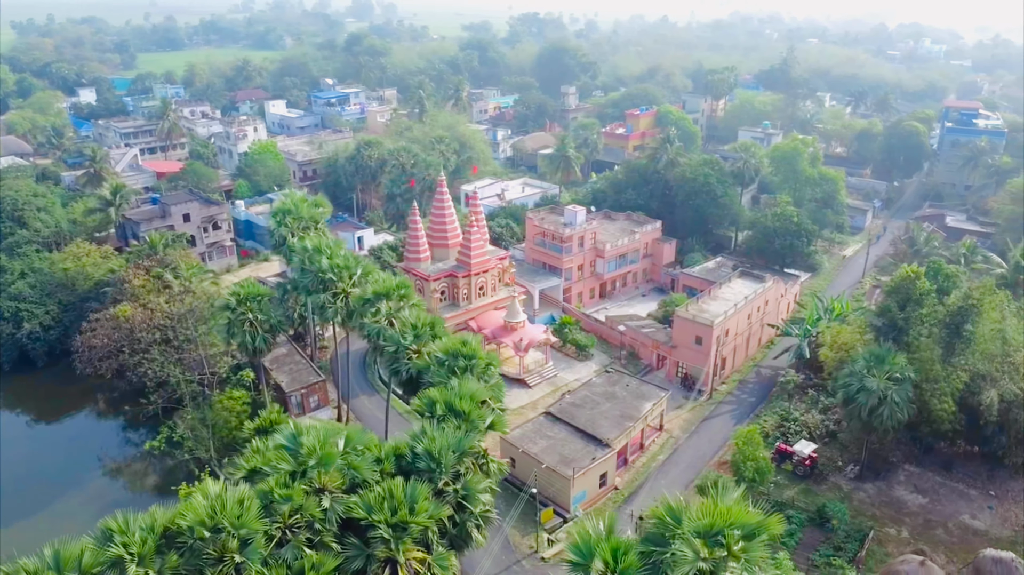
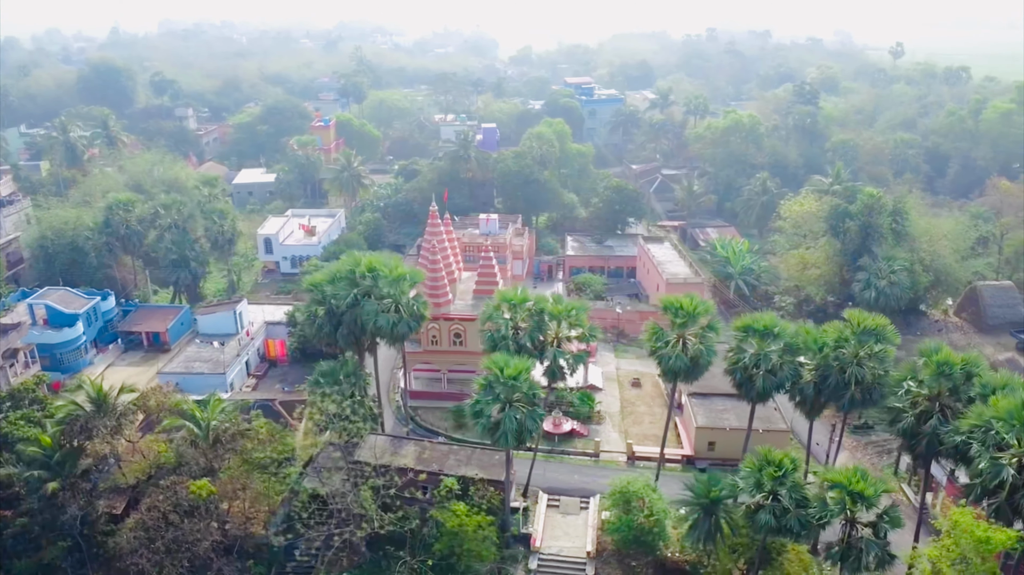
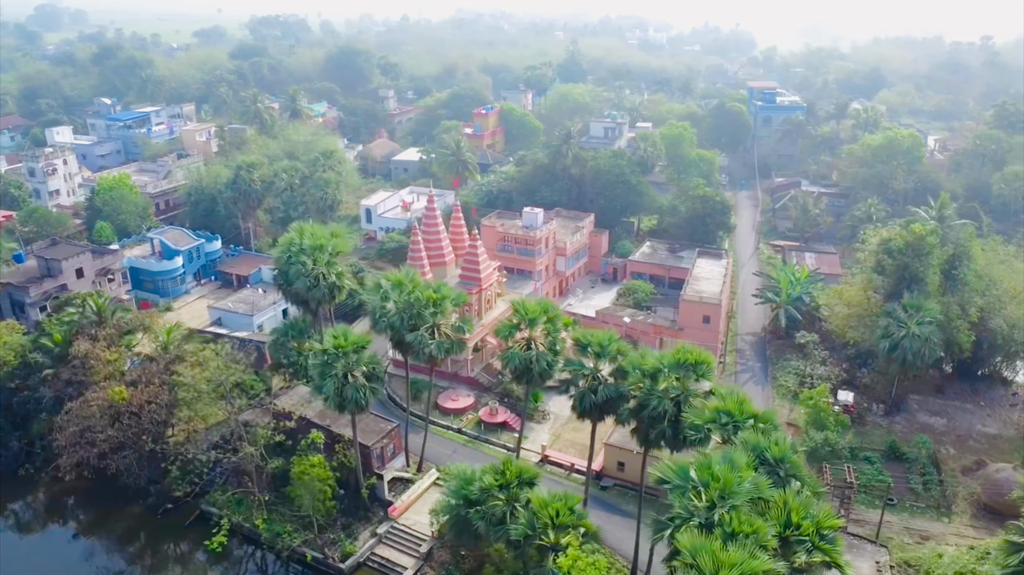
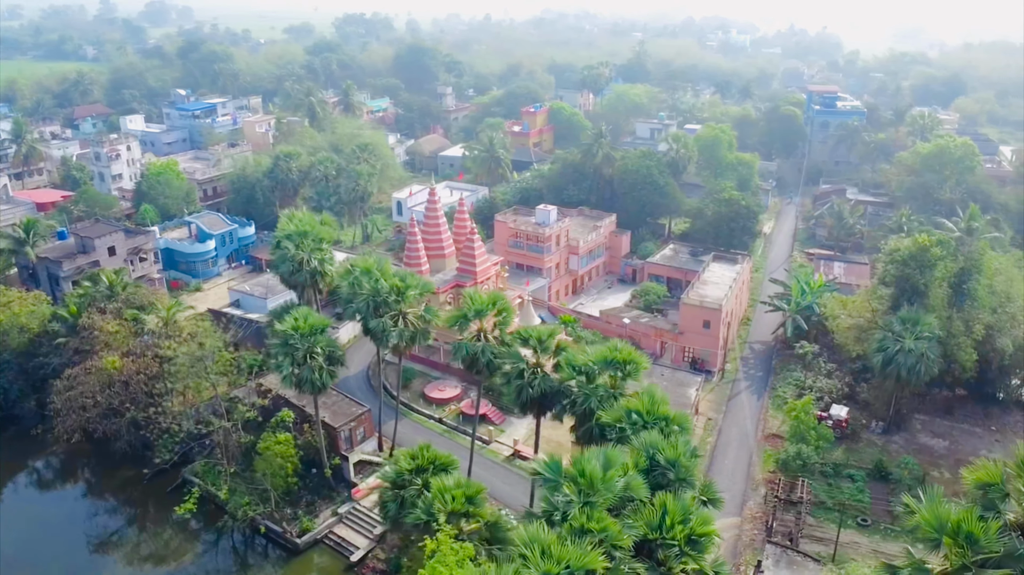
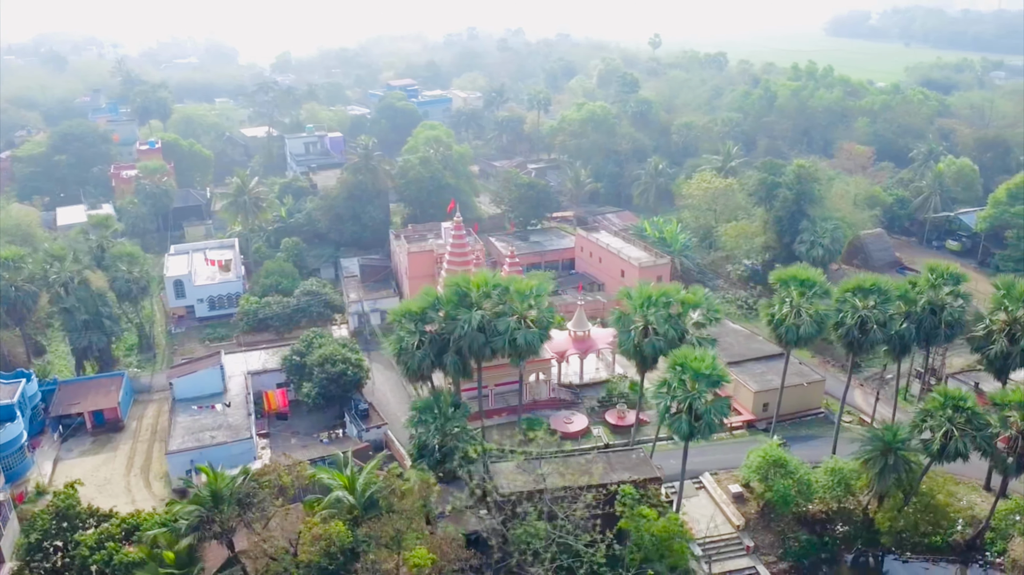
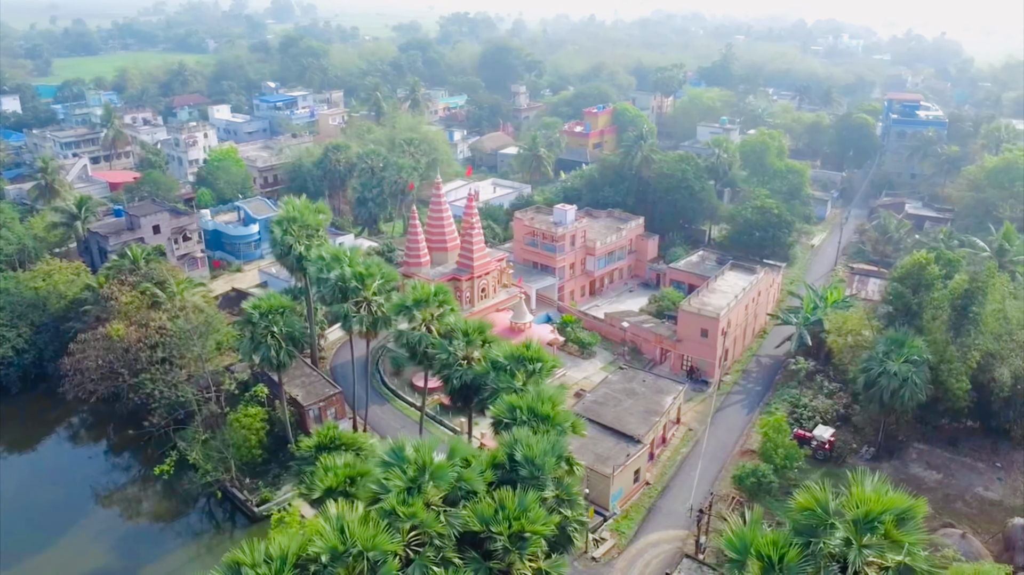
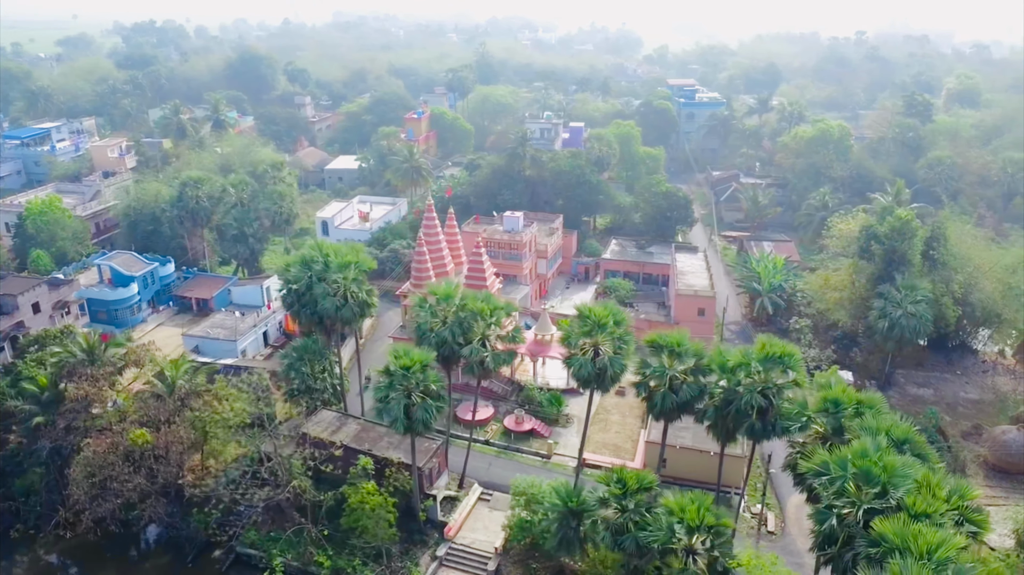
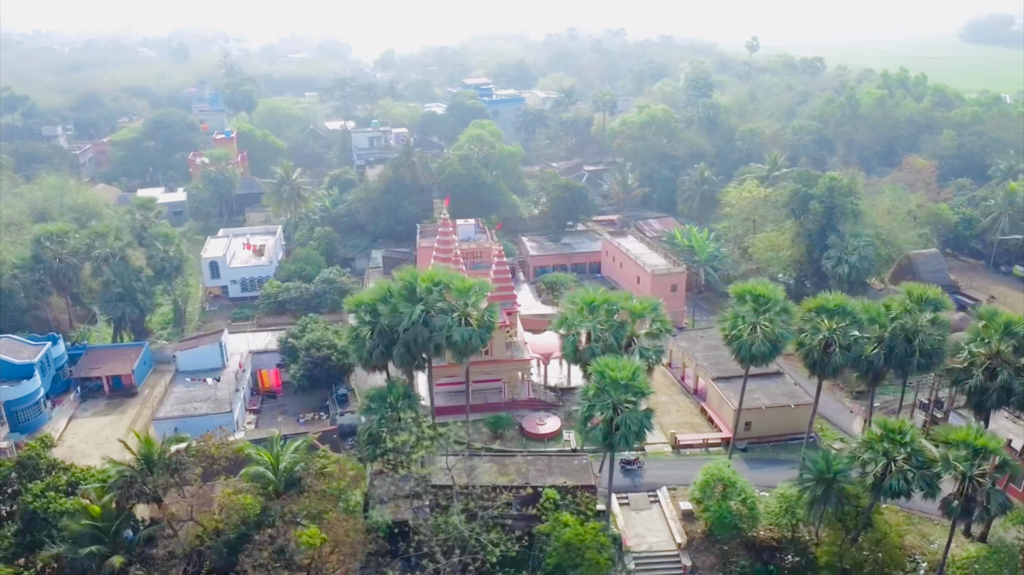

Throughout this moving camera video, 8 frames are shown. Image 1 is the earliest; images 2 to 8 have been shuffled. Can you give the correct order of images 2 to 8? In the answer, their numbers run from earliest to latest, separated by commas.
6, 4, 3, 7, 2, 8, 5
